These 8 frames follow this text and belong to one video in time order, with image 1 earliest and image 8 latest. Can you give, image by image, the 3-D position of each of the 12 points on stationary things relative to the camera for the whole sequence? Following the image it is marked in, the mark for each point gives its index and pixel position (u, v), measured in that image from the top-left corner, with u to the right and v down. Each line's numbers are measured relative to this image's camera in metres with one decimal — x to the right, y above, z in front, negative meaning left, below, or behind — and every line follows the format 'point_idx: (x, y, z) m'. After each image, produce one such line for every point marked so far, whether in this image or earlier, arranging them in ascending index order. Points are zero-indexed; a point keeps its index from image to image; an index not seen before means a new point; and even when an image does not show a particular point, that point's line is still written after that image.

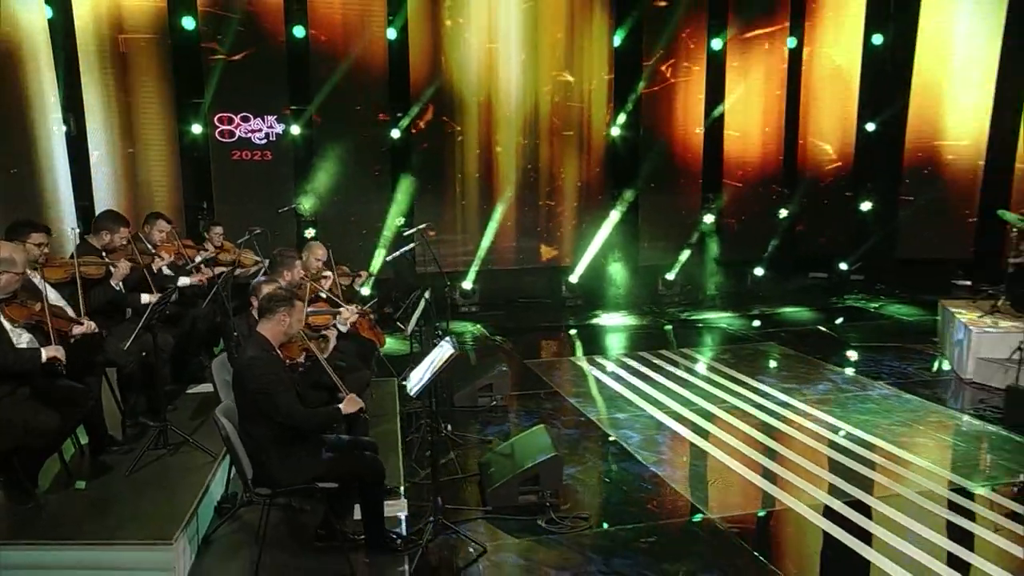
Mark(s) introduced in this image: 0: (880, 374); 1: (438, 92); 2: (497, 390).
0: (+4.9, -1.1, +7.1) m
1: (-1.3, +3.2, +9.0) m
2: (+0.1, -1.2, +6.0) m
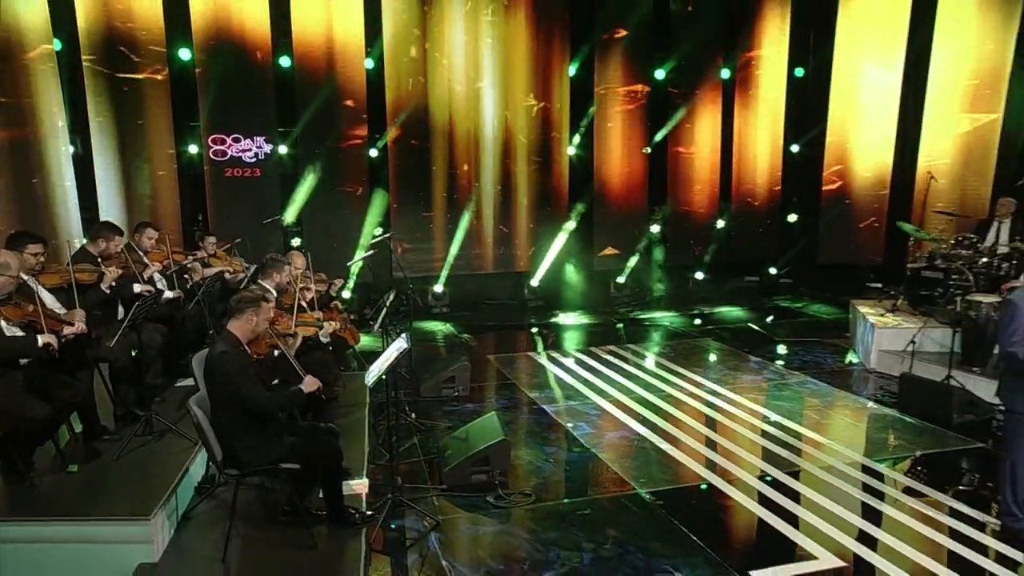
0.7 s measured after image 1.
0: (+4.2, -1.1, +7.8) m
1: (-1.9, +3.1, +9.8) m
2: (-0.6, -1.2, +6.7) m
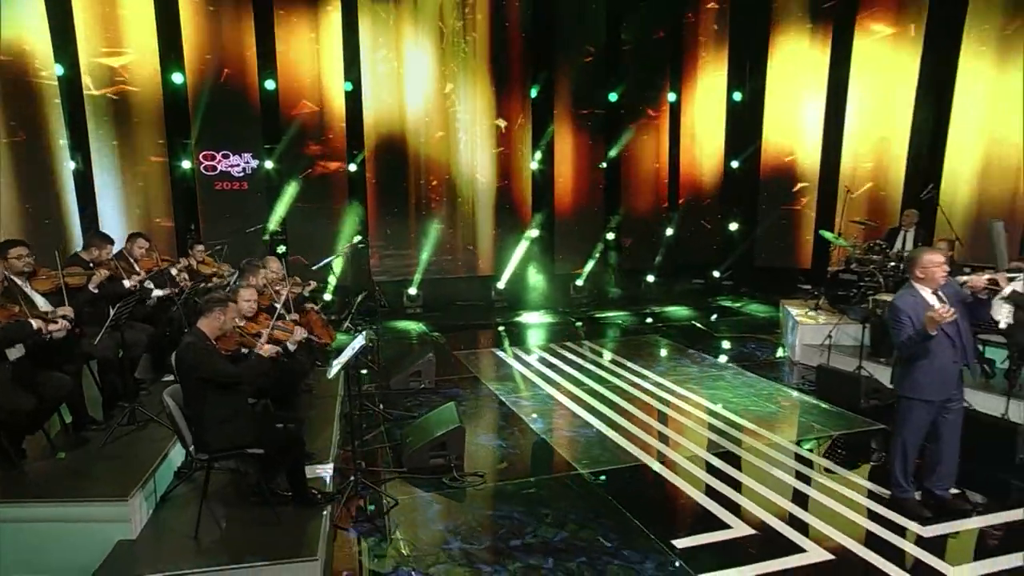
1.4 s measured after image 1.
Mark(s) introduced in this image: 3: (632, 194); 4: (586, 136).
0: (+3.6, -1.1, +8.4) m
1: (-2.6, +3.0, +10.6) m
2: (-1.3, -1.2, +7.4) m
3: (+2.5, +2.1, +11.8) m
4: (+1.4, +3.4, +11.4) m
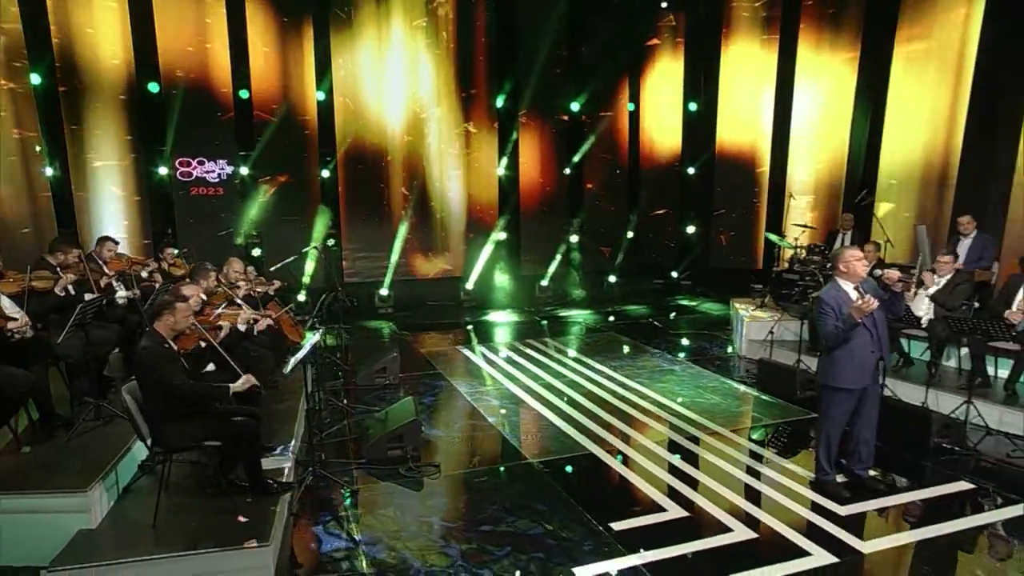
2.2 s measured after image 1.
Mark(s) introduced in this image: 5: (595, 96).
0: (+3.0, -1.1, +8.8) m
1: (-3.3, +3.0, +10.9) m
2: (-1.8, -1.2, +7.7) m
3: (+1.8, +2.1, +12.1) m
4: (+0.7, +3.3, +11.8) m
5: (+1.8, +4.3, +11.9) m
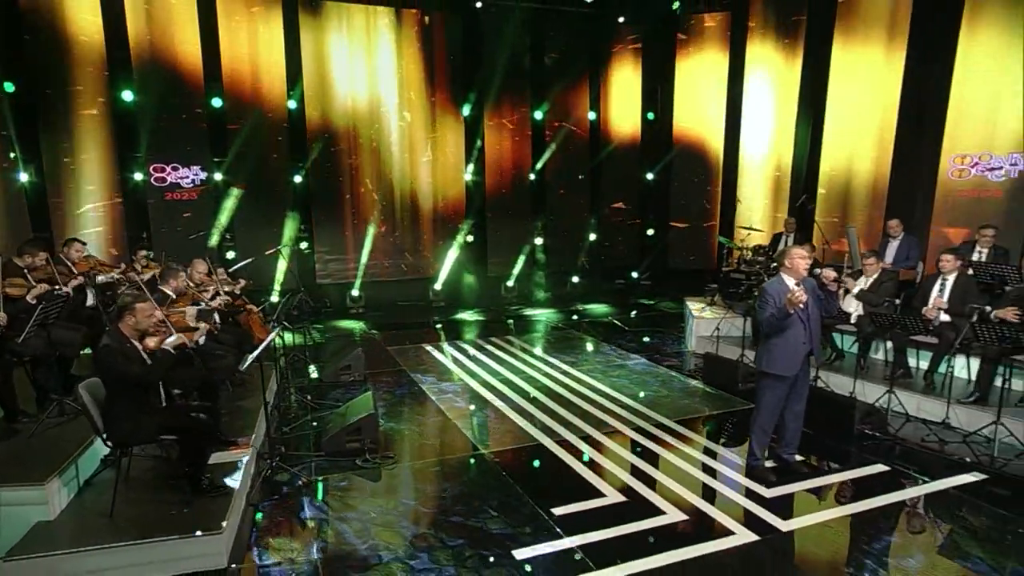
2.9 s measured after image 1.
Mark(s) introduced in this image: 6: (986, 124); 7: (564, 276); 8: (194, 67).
0: (+2.3, -1.1, +9.2) m
1: (-4.0, +3.0, +11.2) m
2: (-2.4, -1.2, +8.0) m
3: (+1.1, +2.0, +12.6) m
4: (0.0, +3.3, +12.2) m
5: (+1.1, +4.3, +12.3) m
6: (+7.0, +2.4, +7.8) m
7: (+1.3, +0.3, +12.8) m
8: (-6.2, +4.3, +10.2) m
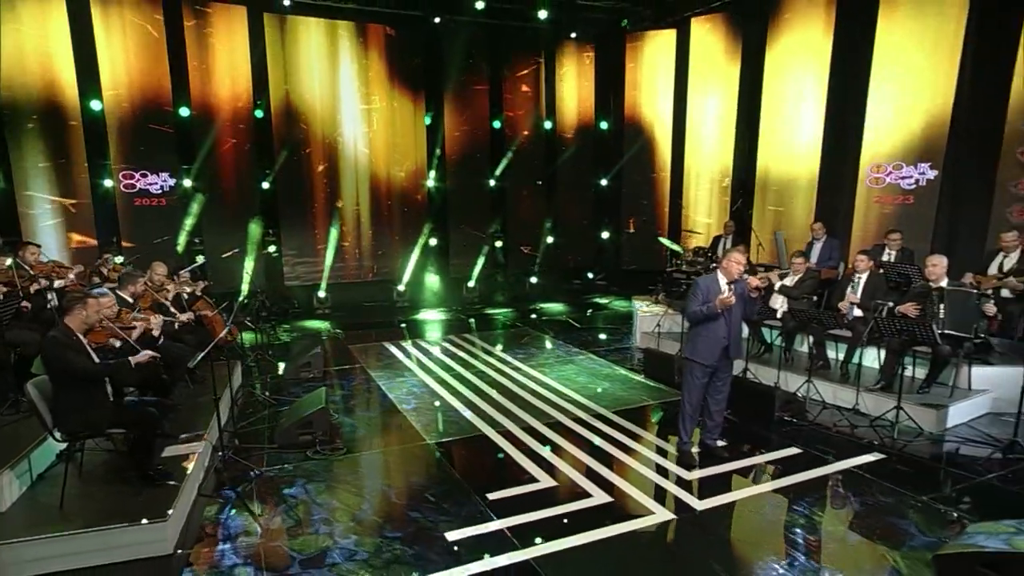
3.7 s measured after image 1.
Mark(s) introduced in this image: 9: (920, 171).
0: (+1.6, -1.1, +9.7) m
1: (-4.8, +2.9, +11.5) m
2: (-3.2, -1.3, +8.3) m
3: (+0.2, +2.0, +13.0) m
4: (-0.9, +3.3, +12.6) m
5: (+0.2, +4.2, +12.8) m
6: (+6.2, +2.4, +8.5) m
7: (+0.4, +0.2, +13.2) m
8: (-7.0, +4.2, +10.5) m
9: (+6.4, +1.8, +8.3) m
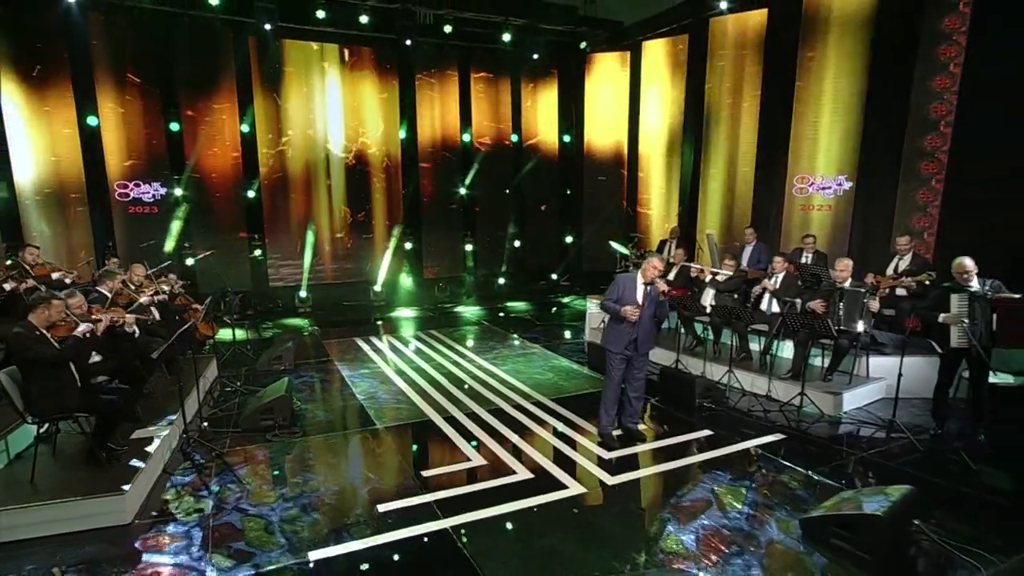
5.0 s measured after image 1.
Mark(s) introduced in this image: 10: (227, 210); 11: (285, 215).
0: (+0.8, -1.1, +10.5) m
1: (-5.5, +2.8, +12.3) m
2: (-3.9, -1.3, +9.1) m
3: (-0.5, +1.9, +13.8) m
4: (-1.6, +3.2, +13.4) m
5: (-0.5, +4.2, +13.6) m
6: (+5.5, +2.4, +9.2) m
7: (-0.3, +0.2, +14.0) m
8: (-7.7, +4.2, +11.3) m
9: (+5.7, +1.8, +9.1) m
10: (-6.4, +1.8, +12.0) m
11: (-5.3, +1.7, +12.5) m
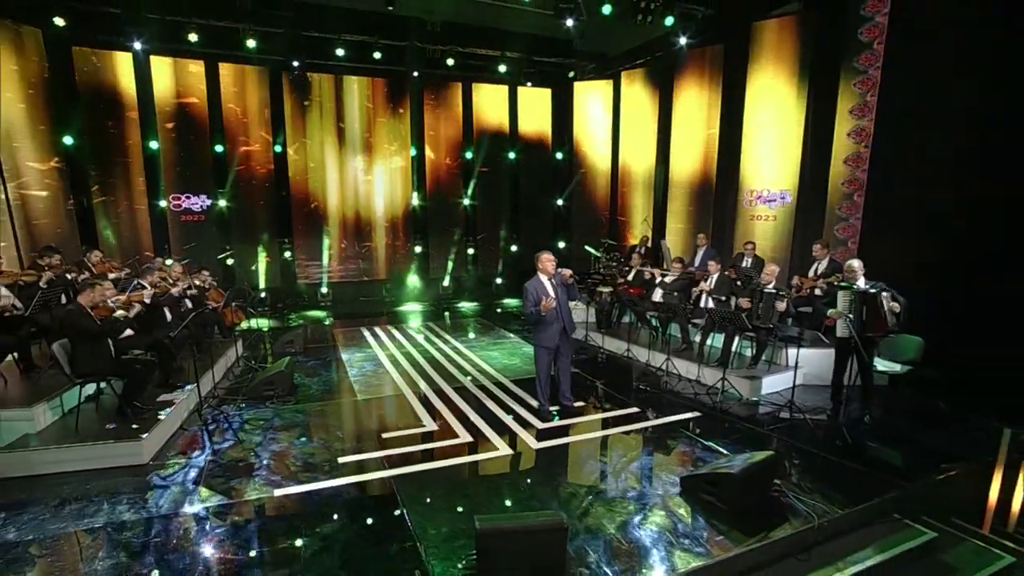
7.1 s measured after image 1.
0: (+0.5, -1.1, +11.6) m
1: (-5.6, +2.9, +14.1) m
2: (-4.3, -1.2, +10.7) m
3: (-0.4, +1.9, +15.1) m
4: (-1.6, +3.1, +14.9) m
5: (-0.5, +4.1, +15.0) m
6: (+5.1, +2.4, +10.0) m
7: (-0.2, +0.1, +15.2) m
8: (-7.8, +4.2, +13.4) m
9: (+5.2, +1.8, +9.8) m
10: (-6.5, +1.8, +13.9) m
11: (-5.4, +1.7, +14.3) m
